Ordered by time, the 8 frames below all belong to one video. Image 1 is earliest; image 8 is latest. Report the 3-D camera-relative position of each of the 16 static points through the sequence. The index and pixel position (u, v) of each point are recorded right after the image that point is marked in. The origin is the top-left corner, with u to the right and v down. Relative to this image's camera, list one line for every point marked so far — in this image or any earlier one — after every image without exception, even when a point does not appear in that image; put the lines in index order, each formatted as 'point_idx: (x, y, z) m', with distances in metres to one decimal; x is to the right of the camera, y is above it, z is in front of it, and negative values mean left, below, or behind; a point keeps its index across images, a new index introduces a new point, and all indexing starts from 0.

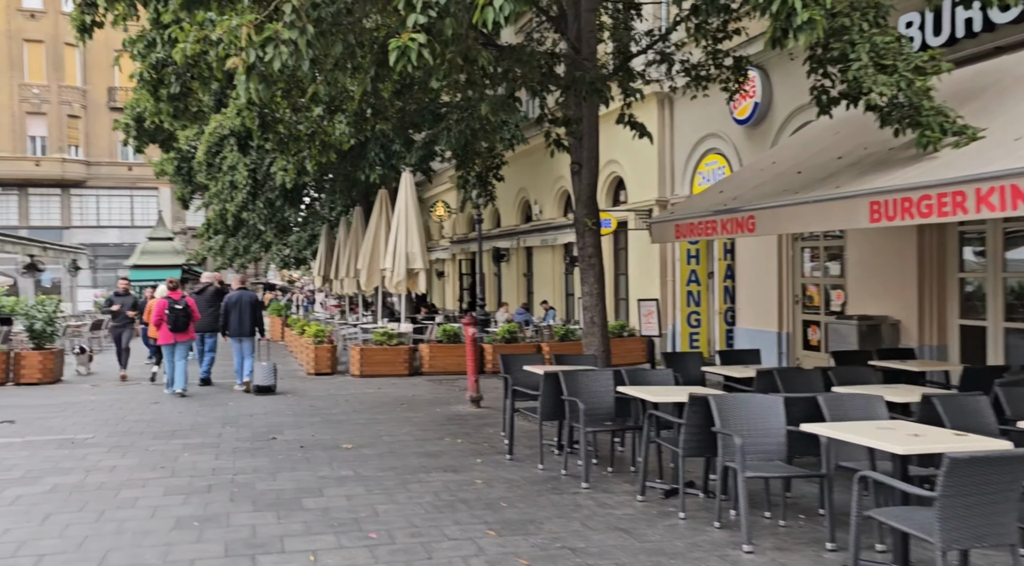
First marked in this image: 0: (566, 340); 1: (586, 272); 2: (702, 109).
0: (+1.0, -1.1, +15.3) m
1: (+0.9, +0.1, +9.4) m
2: (+3.3, +3.0, +14.1) m
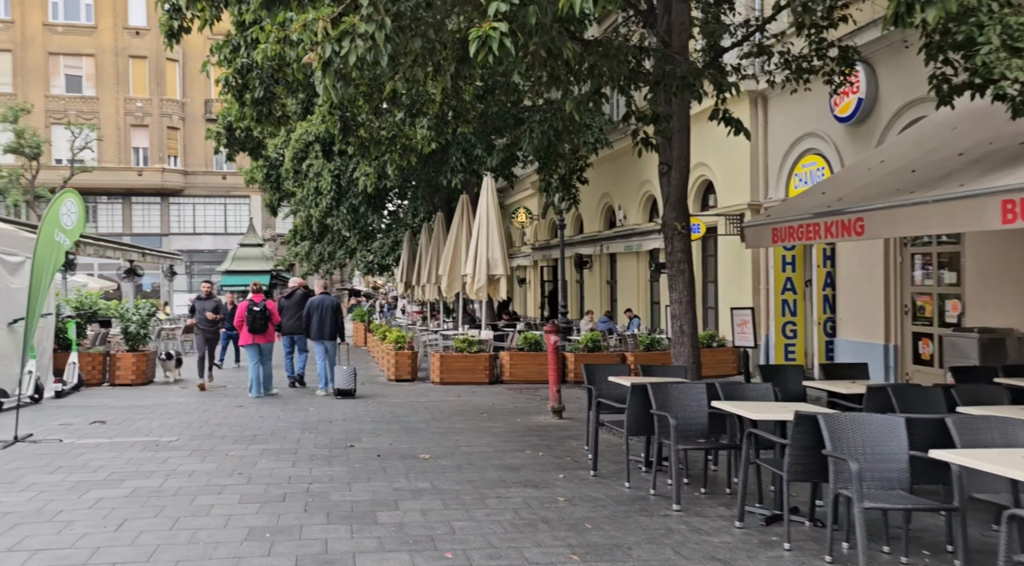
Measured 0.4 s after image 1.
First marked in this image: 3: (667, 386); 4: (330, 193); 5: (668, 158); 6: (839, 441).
0: (+2.5, -1.2, +14.8) m
1: (+1.8, 0.0, +8.9) m
2: (+4.7, +2.9, +13.4) m
3: (+1.2, -0.8, +6.2) m
4: (-4.4, +2.2, +19.6) m
5: (+1.7, +1.4, +8.8) m
6: (+1.9, -0.9, +4.6) m
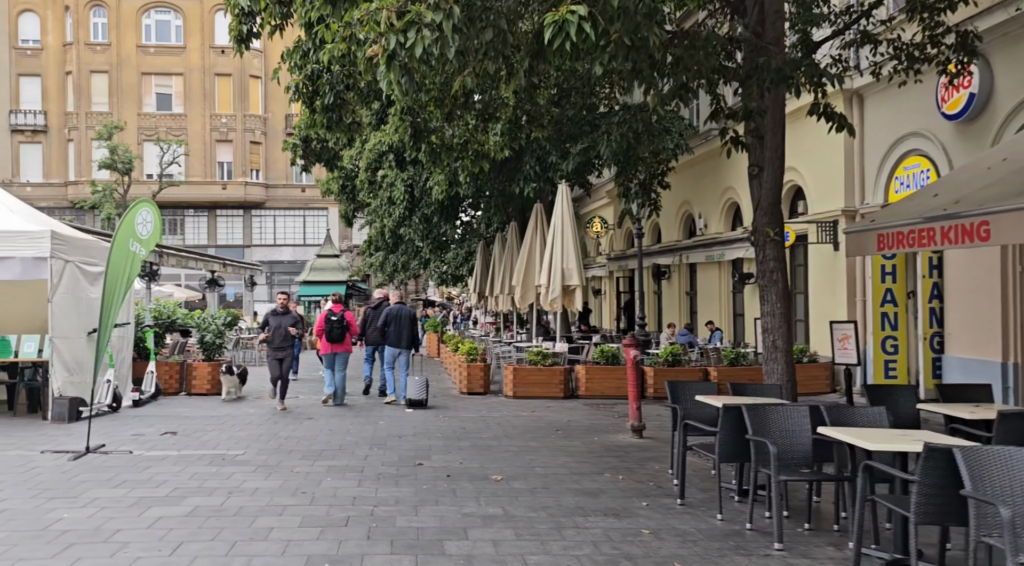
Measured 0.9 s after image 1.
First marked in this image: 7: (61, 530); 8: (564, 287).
0: (+3.9, -1.4, +14.0) m
1: (+2.6, -0.1, +8.3) m
2: (+5.9, +2.7, +12.5) m
3: (+1.7, -0.9, +5.6) m
4: (-2.6, +1.9, +19.5) m
5: (+2.5, +1.2, +8.1) m
6: (+2.3, -1.0, +3.9) m
7: (-3.0, -1.6, +5.3) m
8: (+1.0, -0.1, +15.4) m
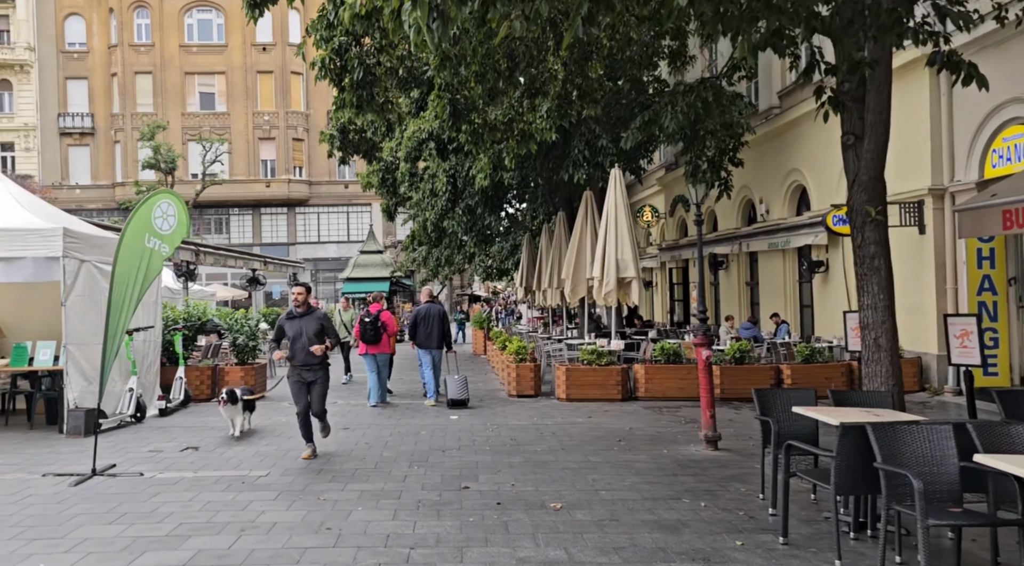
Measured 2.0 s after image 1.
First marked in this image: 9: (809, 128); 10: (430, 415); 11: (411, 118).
0: (+4.7, -1.2, +12.7) m
1: (+3.1, 0.0, +7.0) m
2: (+6.6, +2.9, +11.0) m
3: (+2.1, -0.8, +4.4) m
4: (-1.5, +2.1, +18.5) m
5: (+2.9, +1.3, +6.9) m
6: (+2.5, -0.9, +2.8) m
7: (-2.6, -1.6, +4.4) m
8: (+1.9, +0.1, +14.2) m
9: (+6.2, +3.2, +17.0) m
10: (-1.2, -1.9, +11.5) m
11: (-2.2, +3.7, +17.9) m
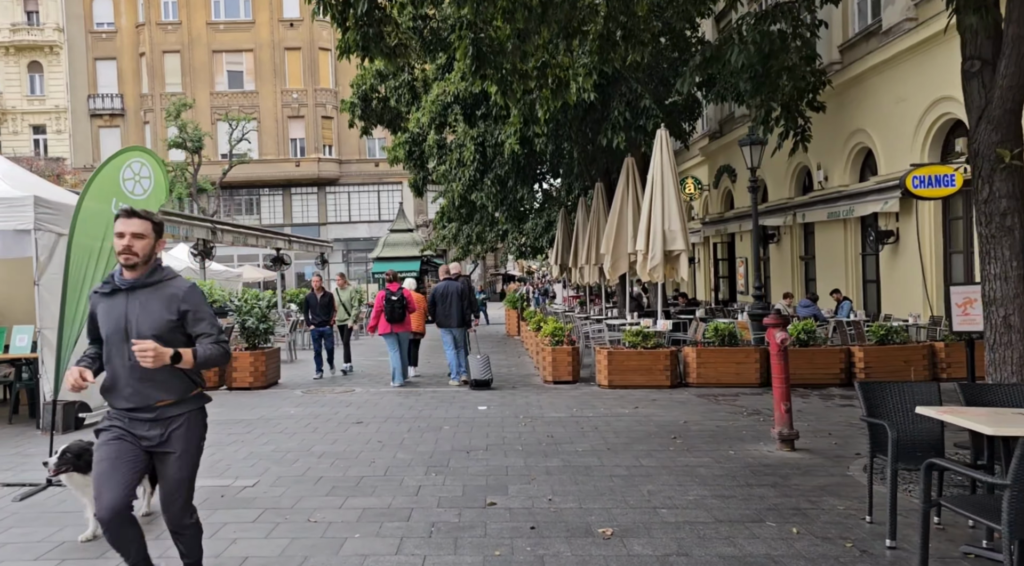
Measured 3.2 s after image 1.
0: (+5.2, -0.8, +11.2) m
1: (+3.3, +0.3, +5.6) m
2: (+7.0, +3.3, +9.3) m
3: (+2.2, -0.6, +3.0) m
4: (-0.8, +2.5, +17.2) m
5: (+3.2, +1.6, +5.4) m
6: (+2.6, -0.8, +1.3) m
7: (-2.4, -1.5, +3.2) m
8: (+2.4, +0.5, +12.8) m
9: (+6.8, +3.7, +15.3) m
10: (-0.7, -1.5, +10.3) m
11: (-1.5, +4.2, +16.6) m
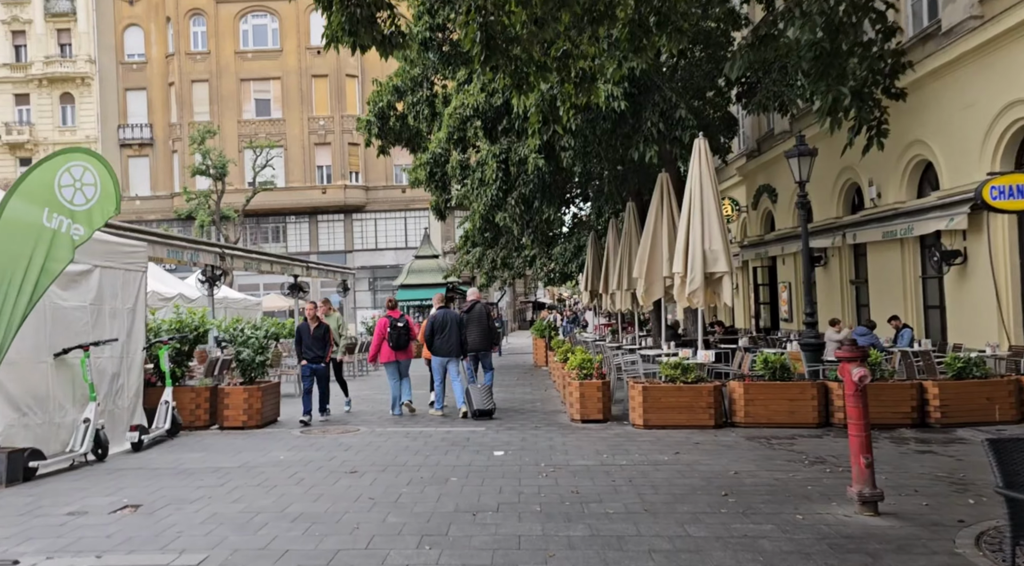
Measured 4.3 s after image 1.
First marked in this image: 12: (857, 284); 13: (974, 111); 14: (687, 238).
0: (+5.5, -1.1, +9.7) m
1: (+3.4, +0.2, +4.2) m
2: (+7.2, +3.1, +7.9) m
3: (+2.2, -0.7, +1.7) m
4: (-0.3, +2.0, +16.0) m
5: (+3.2, +1.5, +4.1) m
6: (+2.5, -0.7, 0.0) m
7: (-2.5, -1.6, +2.1) m
8: (+2.8, +0.1, +11.5) m
9: (+7.2, +3.3, +13.9) m
10: (-0.5, -1.8, +9.0) m
11: (-1.1, +3.6, +15.5) m
12: (+7.3, 0.0, +17.2) m
13: (+7.3, +2.7, +12.8) m
14: (+2.5, +0.7, +11.6) m
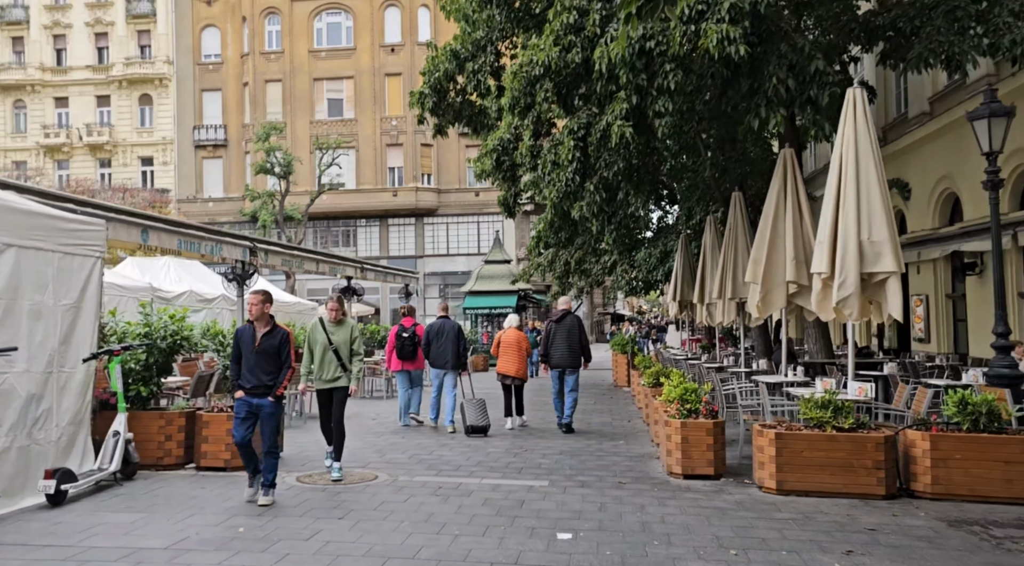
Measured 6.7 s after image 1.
0: (+6.1, -1.2, +6.2) m
1: (+3.5, +0.2, +1.0) m
2: (+7.7, +3.0, +4.3) m
3: (+2.0, -0.5, -1.5) m
4: (+1.0, +1.9, +13.1) m
5: (+3.3, +1.5, +0.9) m
6: (+2.2, -0.6, -3.2) m
7: (-2.6, -1.4, -0.6) m
8: (+3.6, +0.1, +8.3) m
9: (+8.3, +3.1, +10.3) m
10: (+0.1, -1.8, +6.1) m
11: (+0.2, +3.6, +12.7) m
12: (+8.7, -0.2, +13.5) m
13: (+8.3, +2.6, +9.2) m
14: (+3.4, +0.6, +8.4) m
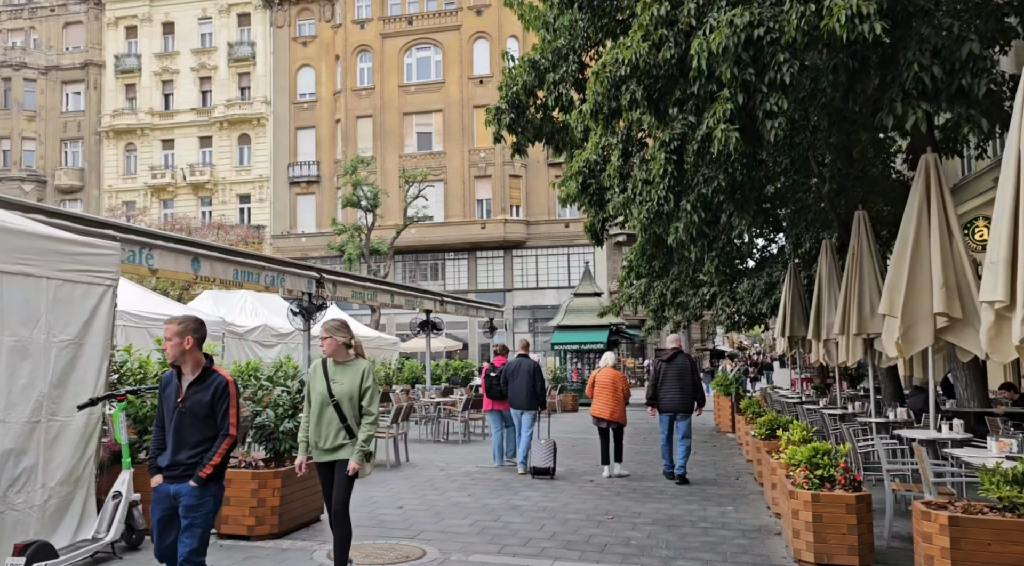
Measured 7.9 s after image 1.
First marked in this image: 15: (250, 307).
0: (+6.5, -1.3, +3.9) m
1: (+3.3, +0.3, -0.9) m
2: (+7.8, +2.9, +2.1) m
3: (+1.6, -0.4, -3.2) m
4: (+2.2, +1.5, +11.5) m
5: (+3.1, +1.6, -0.9) m
6: (+1.5, -0.4, -4.9) m
7: (-2.9, -1.3, -1.9) m
8: (+4.2, -0.2, +6.3) m
9: (+9.2, +2.8, +7.9) m
10: (+0.5, -2.0, +4.5) m
11: (+1.4, +3.1, +11.3) m
12: (+9.9, -0.7, +10.9) m
13: (+9.0, +2.3, +6.8) m
14: (+4.0, +0.4, +6.5) m
15: (-6.1, -0.6, +18.7) m
